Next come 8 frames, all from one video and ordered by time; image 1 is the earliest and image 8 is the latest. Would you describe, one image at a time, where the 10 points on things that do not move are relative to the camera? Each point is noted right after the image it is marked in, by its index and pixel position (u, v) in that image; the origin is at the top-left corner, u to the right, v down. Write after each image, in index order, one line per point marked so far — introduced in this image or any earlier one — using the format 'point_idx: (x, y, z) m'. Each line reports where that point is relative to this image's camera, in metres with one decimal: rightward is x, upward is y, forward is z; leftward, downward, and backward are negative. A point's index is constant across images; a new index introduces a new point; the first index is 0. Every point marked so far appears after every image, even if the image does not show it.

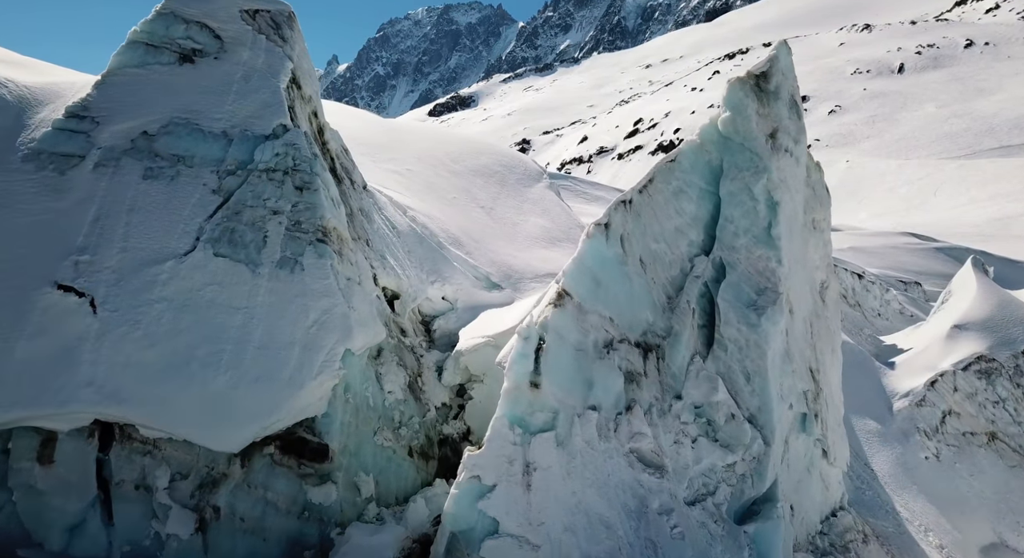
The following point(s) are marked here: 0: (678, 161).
0: (+1.9, +1.3, +8.7) m
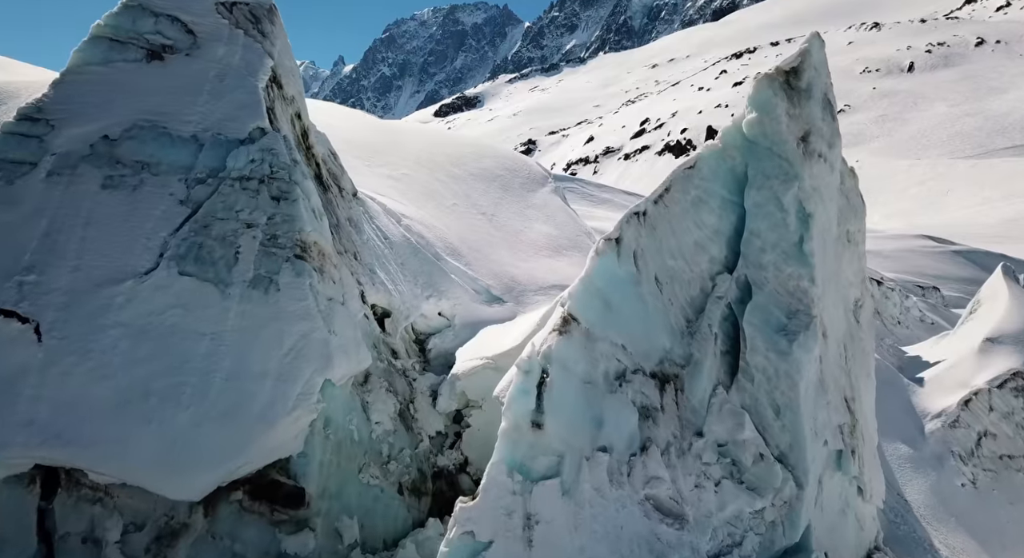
0: (+1.9, +1.1, +7.7) m
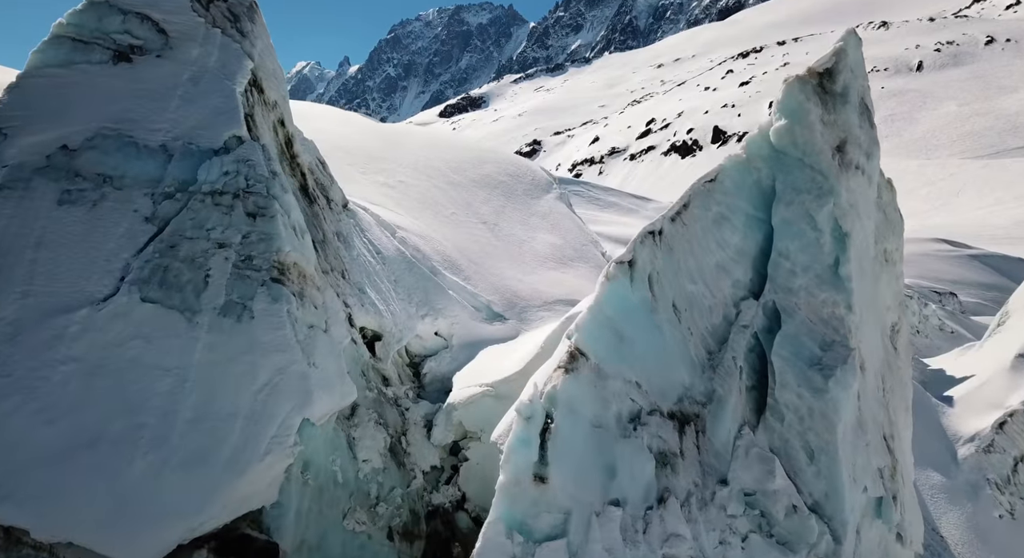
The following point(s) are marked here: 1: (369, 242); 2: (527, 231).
0: (+1.9, +0.9, +6.9) m
1: (-2.0, +0.5, +10.5) m
2: (+0.3, +0.9, +14.9) m
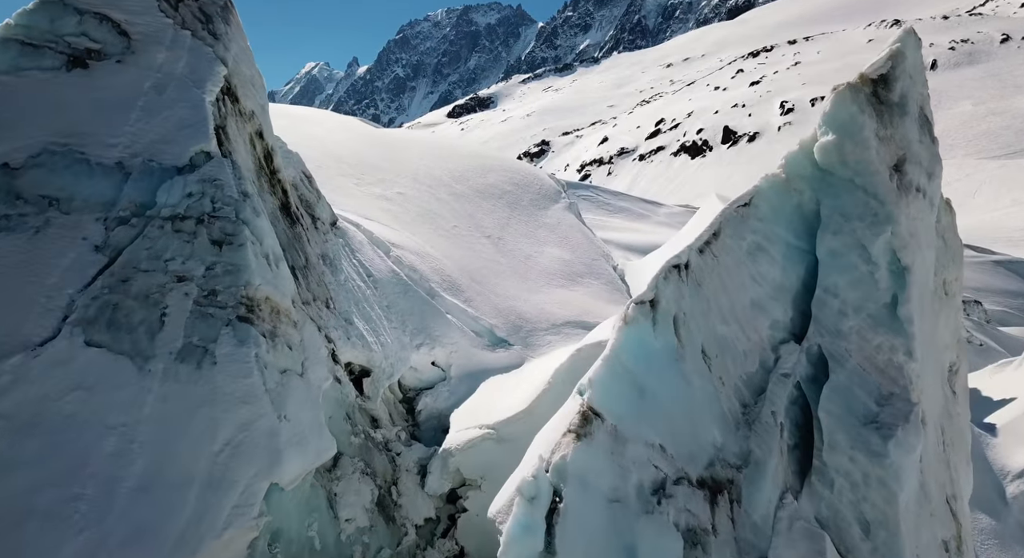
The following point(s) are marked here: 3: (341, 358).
0: (+1.9, +0.6, +6.0) m
1: (-1.9, +0.2, +9.6) m
2: (+0.4, +0.6, +14.0) m
3: (-1.8, -0.8, +7.8) m
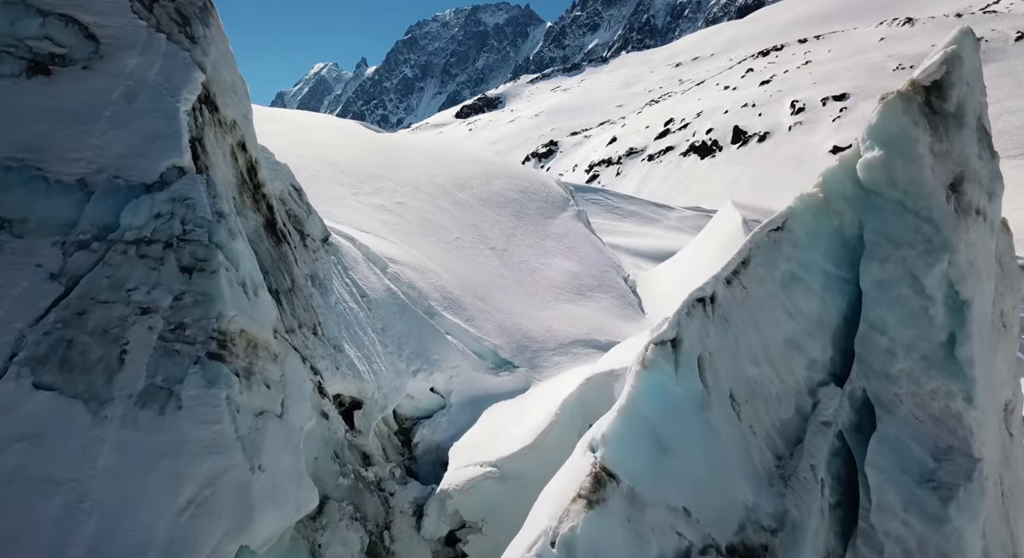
0: (+1.9, +0.3, +5.2) m
1: (-1.9, 0.0, +8.9) m
2: (+0.5, +0.4, +13.3) m
3: (-1.7, -1.0, +7.2) m
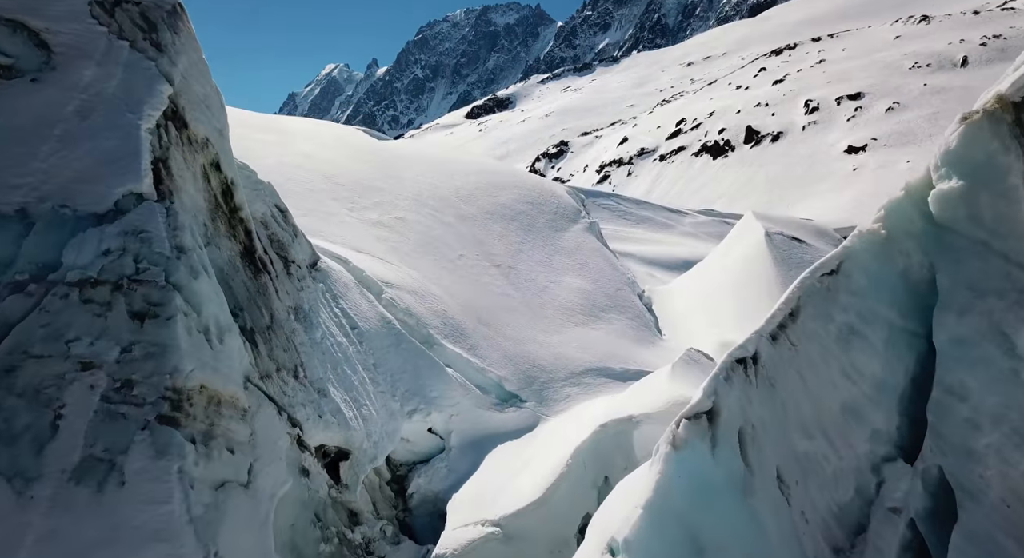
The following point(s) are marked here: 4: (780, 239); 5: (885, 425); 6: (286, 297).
0: (+1.9, 0.0, +4.4) m
1: (-1.8, -0.4, +8.1) m
2: (+0.6, +0.1, +12.4) m
3: (-1.7, -1.4, +6.3) m
4: (+4.9, +0.7, +14.0) m
5: (+2.1, -0.8, +4.3) m
6: (-2.2, -0.2, +7.3) m
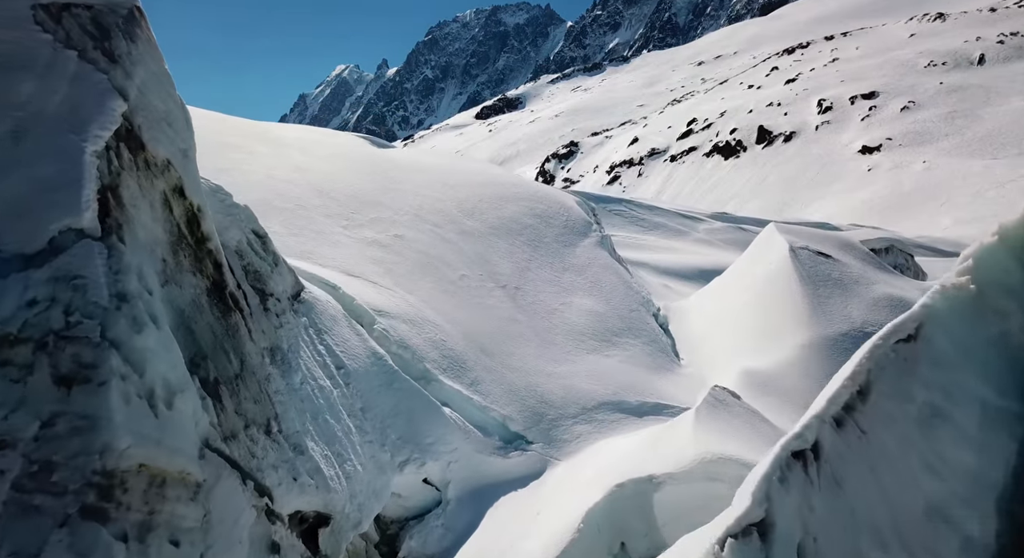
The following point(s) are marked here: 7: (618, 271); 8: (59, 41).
0: (+1.9, -0.3, +3.5) m
1: (-1.8, -0.7, +7.2) m
2: (+0.7, -0.2, +11.6) m
3: (-1.7, -1.7, +5.5) m
4: (+5.0, +0.4, +13.1) m
5: (+2.1, -1.2, +3.5) m
6: (-2.1, -0.5, +6.5) m
7: (+1.8, +0.1, +13.0) m
8: (-3.4, +1.8, +5.6) m
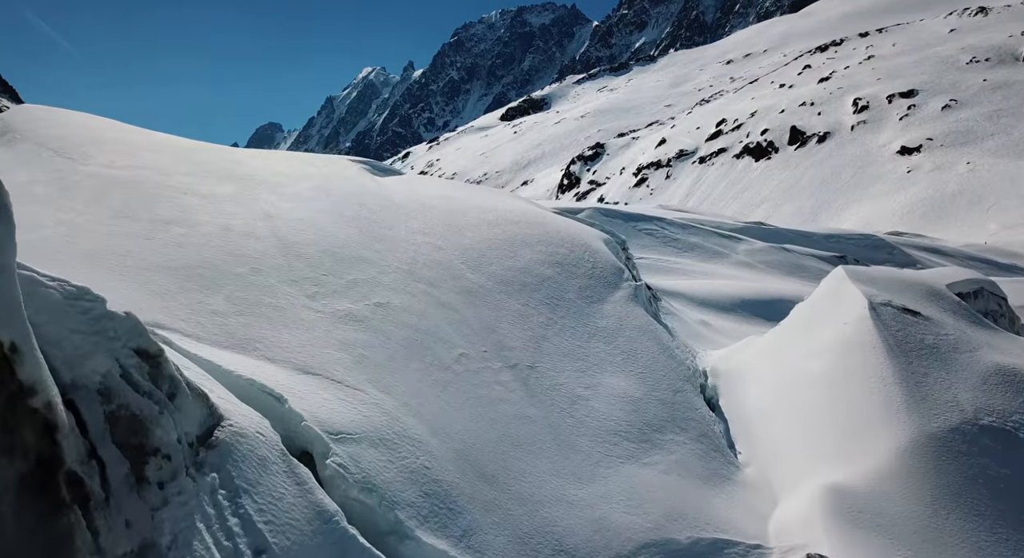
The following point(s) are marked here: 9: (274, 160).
0: (+1.8, -1.2, +1.1) m
1: (-1.8, -1.6, +4.9) m
2: (+0.9, -1.2, +9.2) m
3: (-1.7, -2.6, +3.2) m
4: (+5.2, -0.5, +10.6) m
5: (+2.0, -2.1, +1.0) m
6: (-2.1, -1.4, +4.2) m
7: (+2.0, -0.8, +10.6) m
8: (-3.4, +0.8, +3.4) m
9: (-4.1, +2.2, +13.3) m
